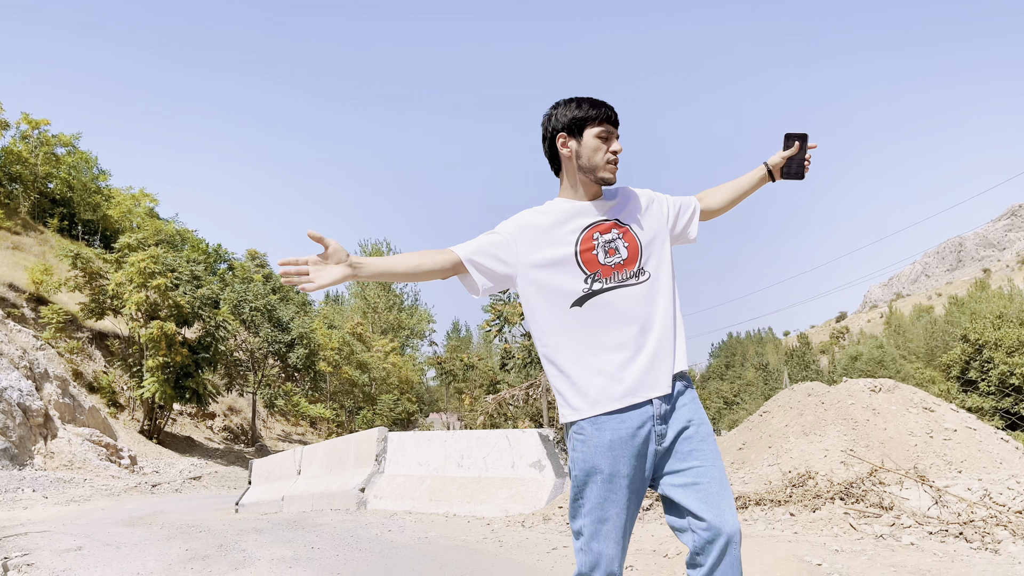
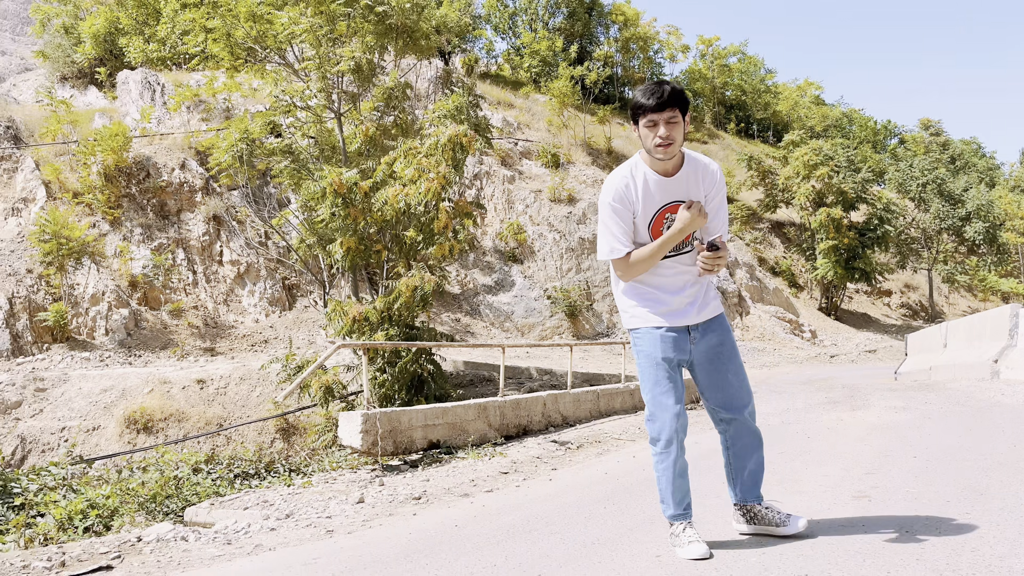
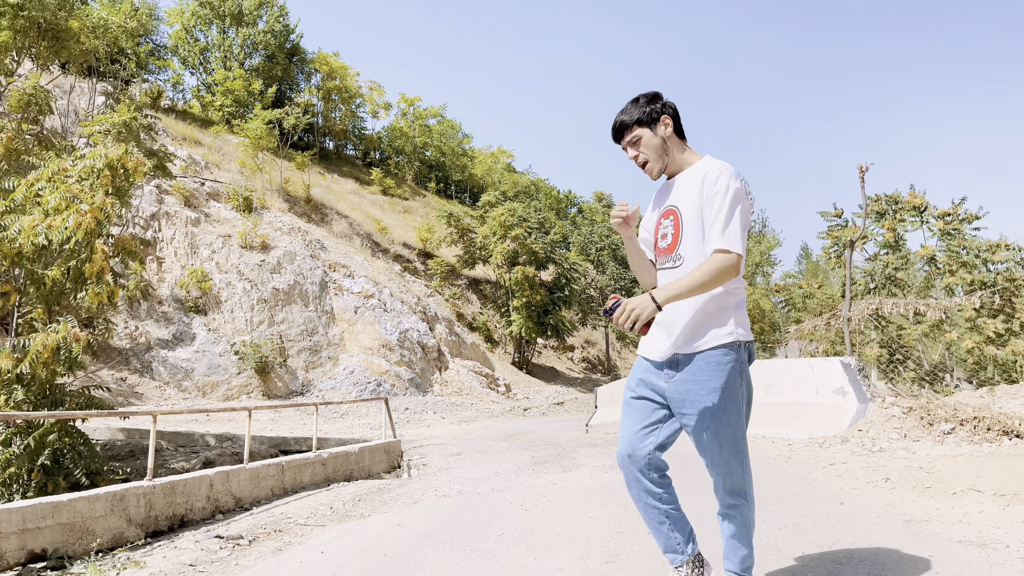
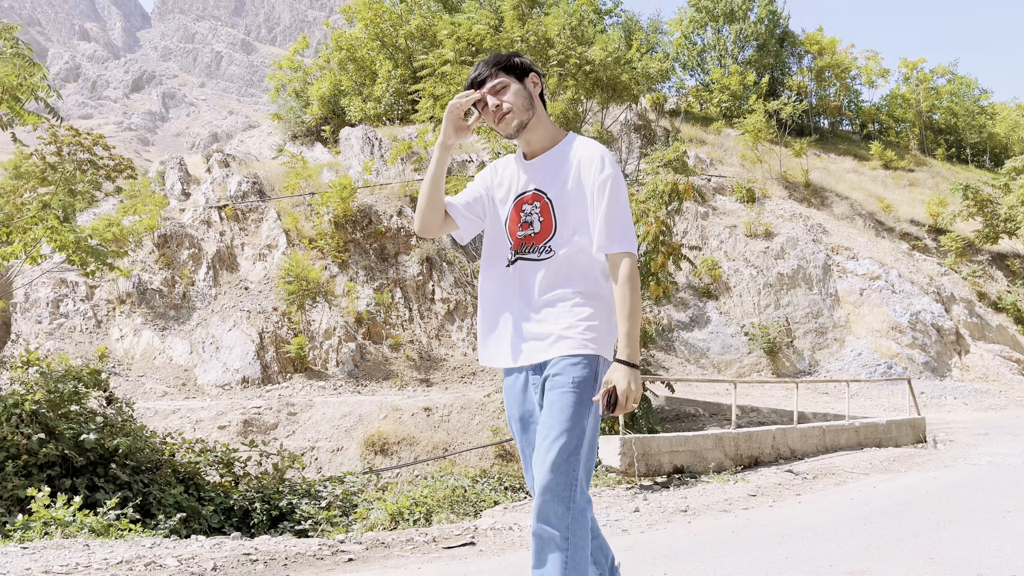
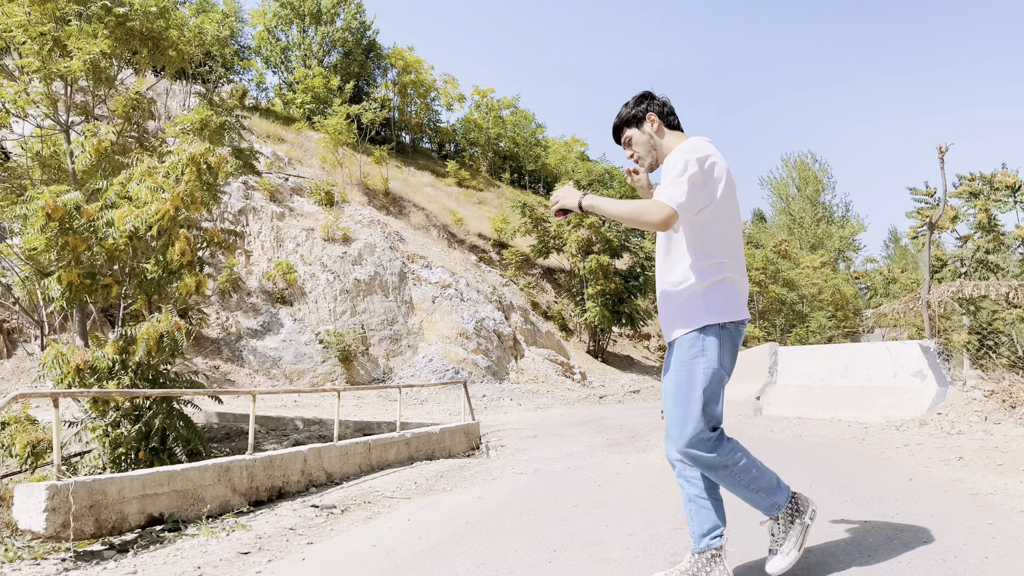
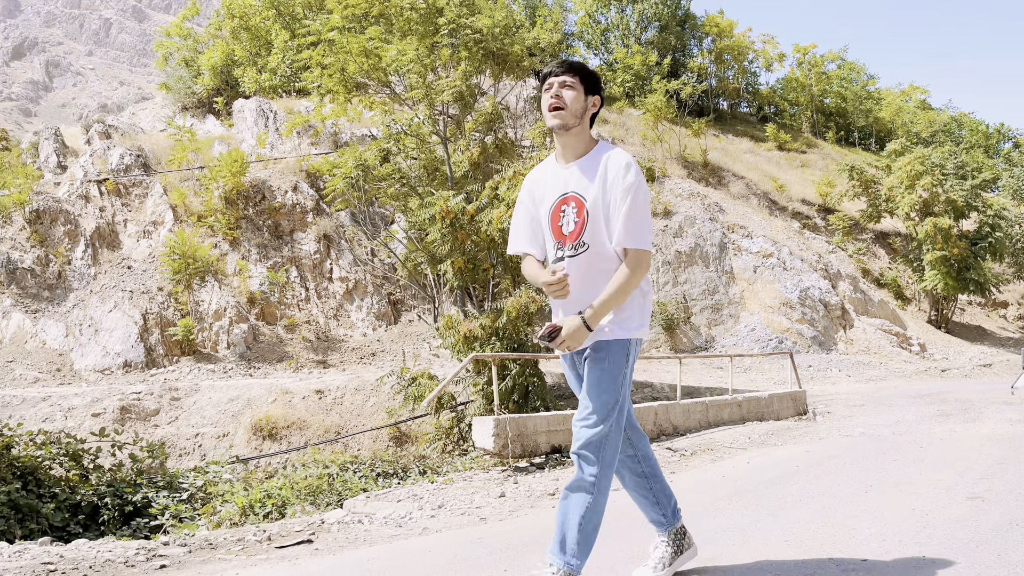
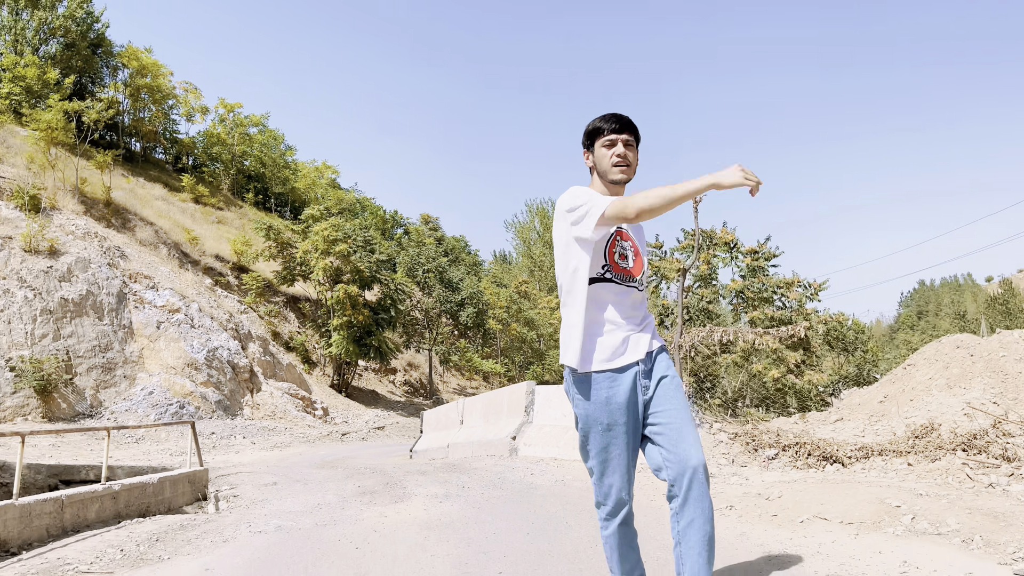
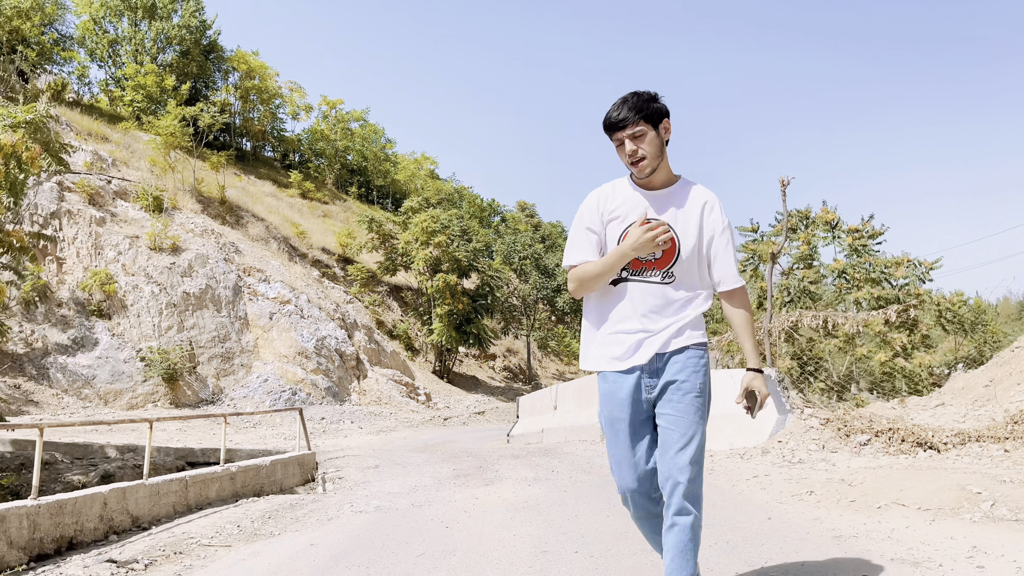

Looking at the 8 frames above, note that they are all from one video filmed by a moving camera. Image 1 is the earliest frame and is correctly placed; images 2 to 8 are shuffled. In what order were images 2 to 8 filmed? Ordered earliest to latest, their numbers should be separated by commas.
7, 8, 3, 5, 2, 6, 4
